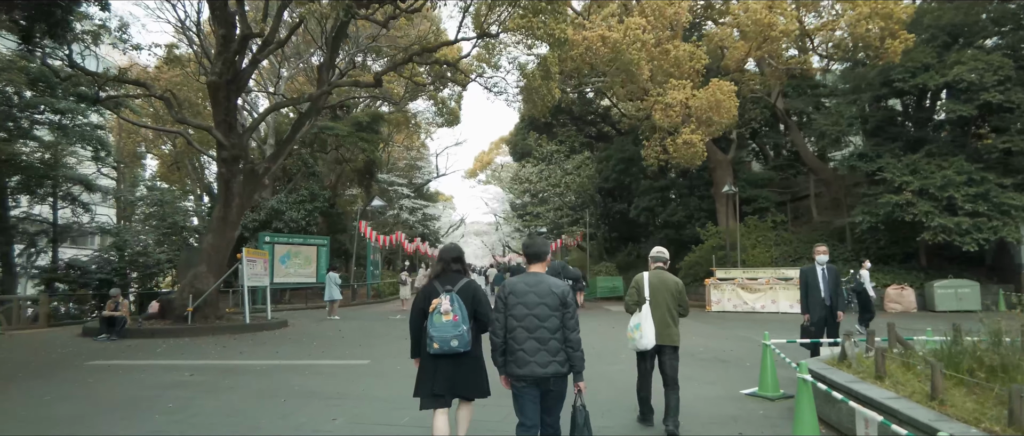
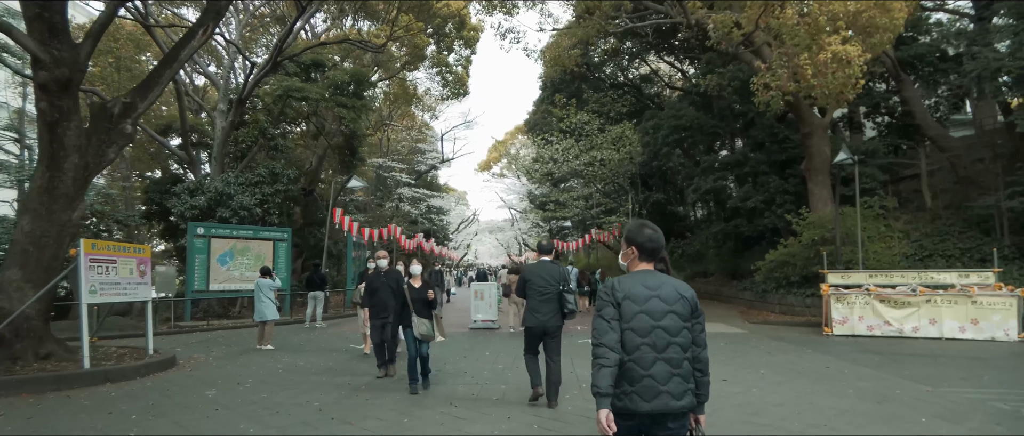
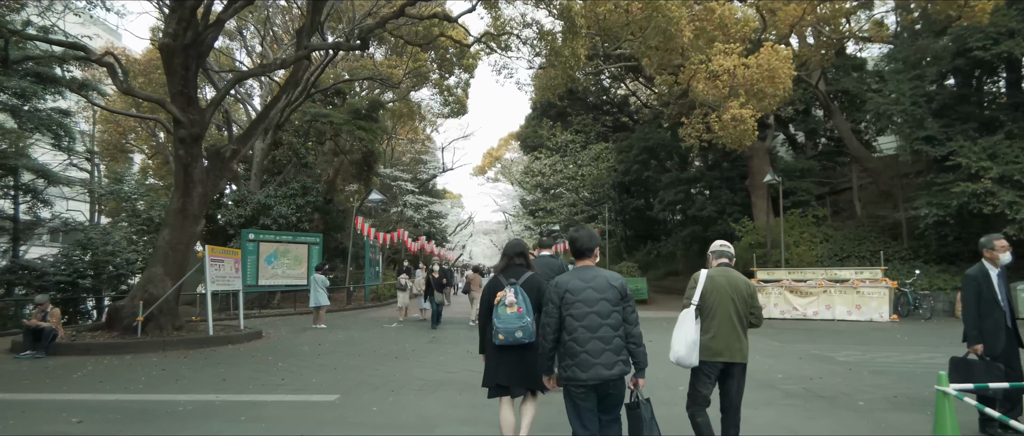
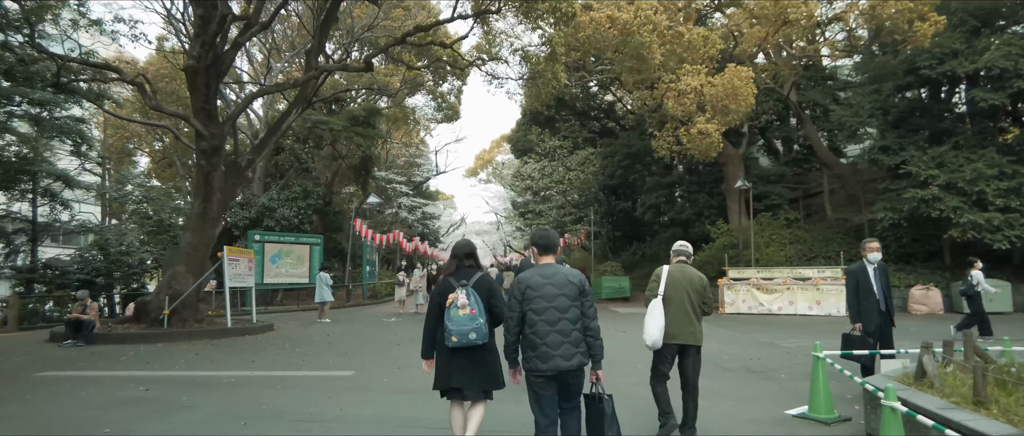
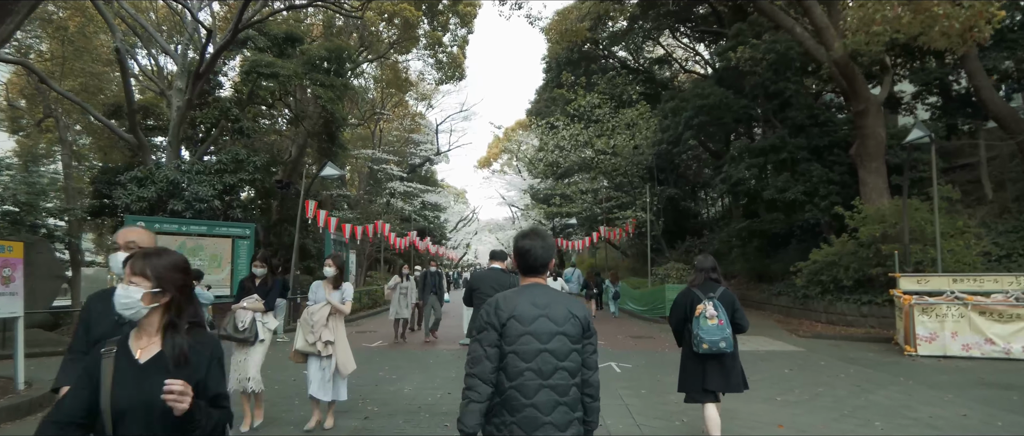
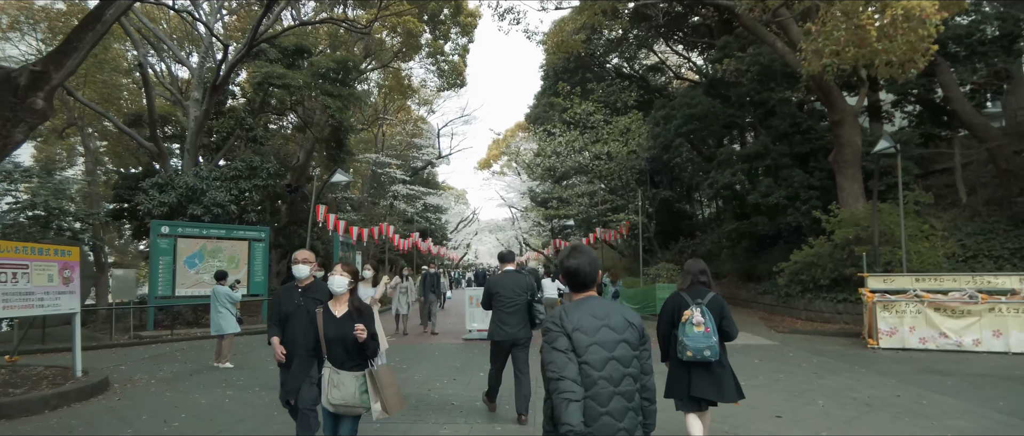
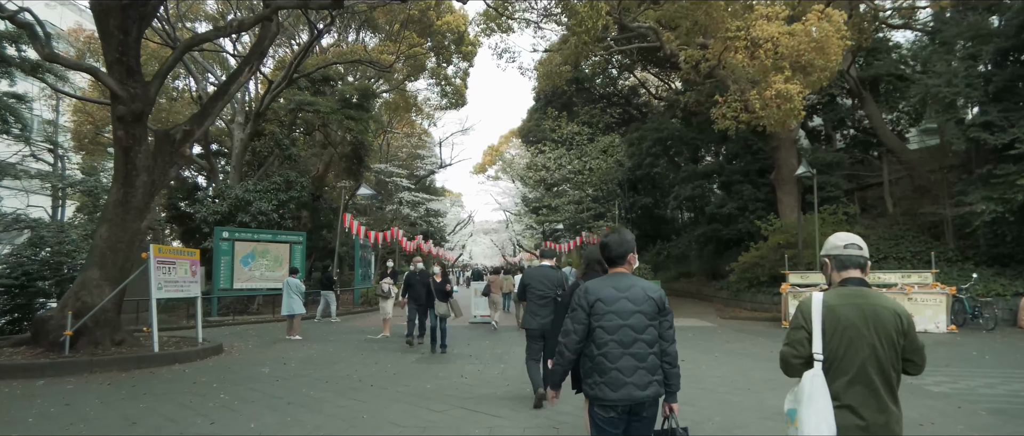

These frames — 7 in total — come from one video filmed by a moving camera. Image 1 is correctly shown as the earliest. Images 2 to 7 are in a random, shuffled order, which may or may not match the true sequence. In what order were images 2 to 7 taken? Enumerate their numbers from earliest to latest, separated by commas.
4, 3, 7, 2, 6, 5
